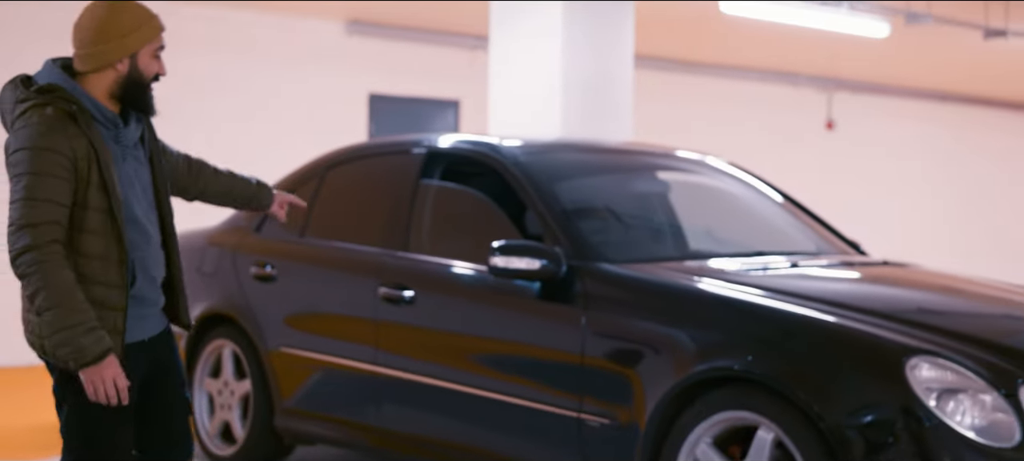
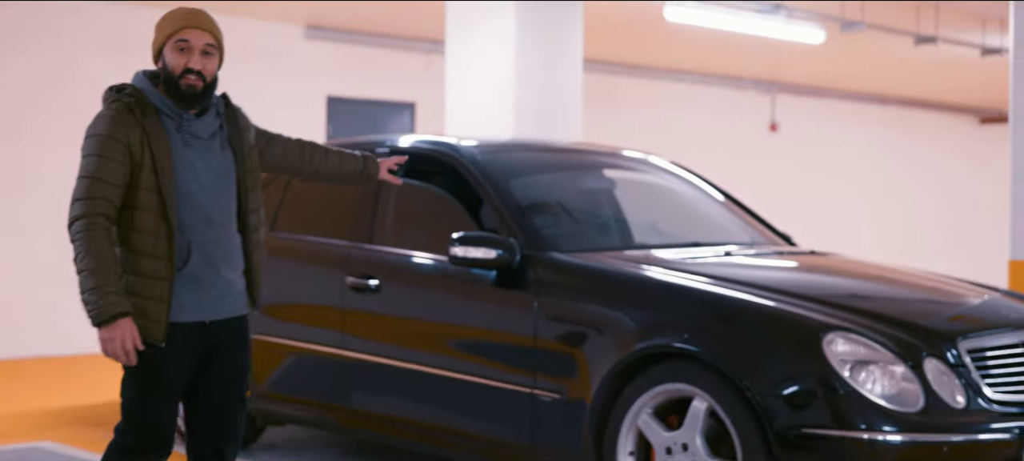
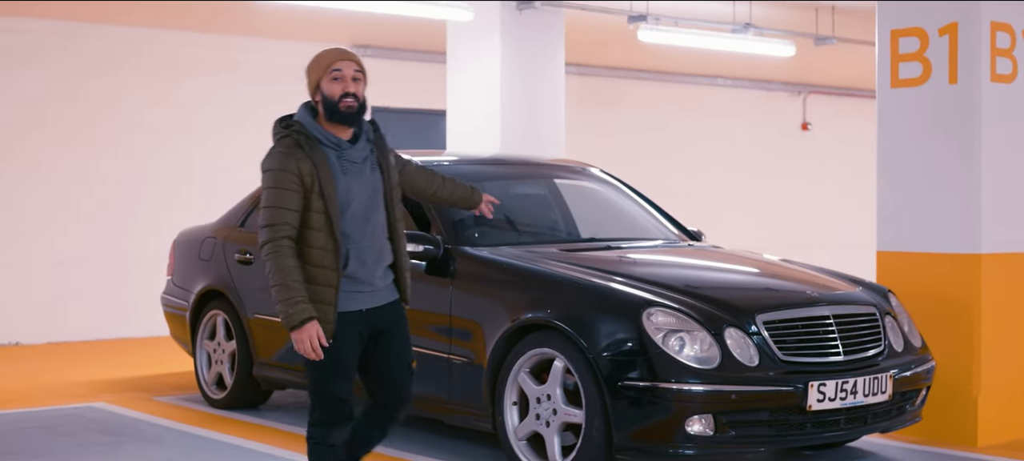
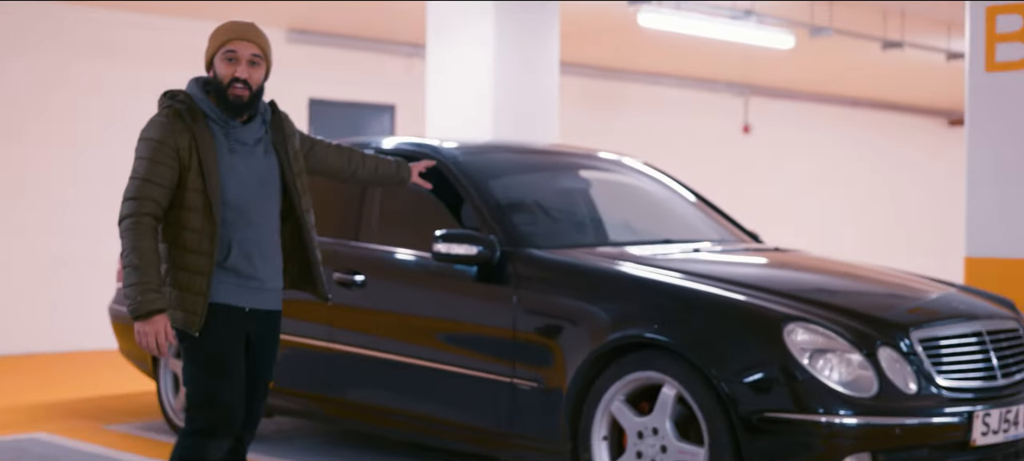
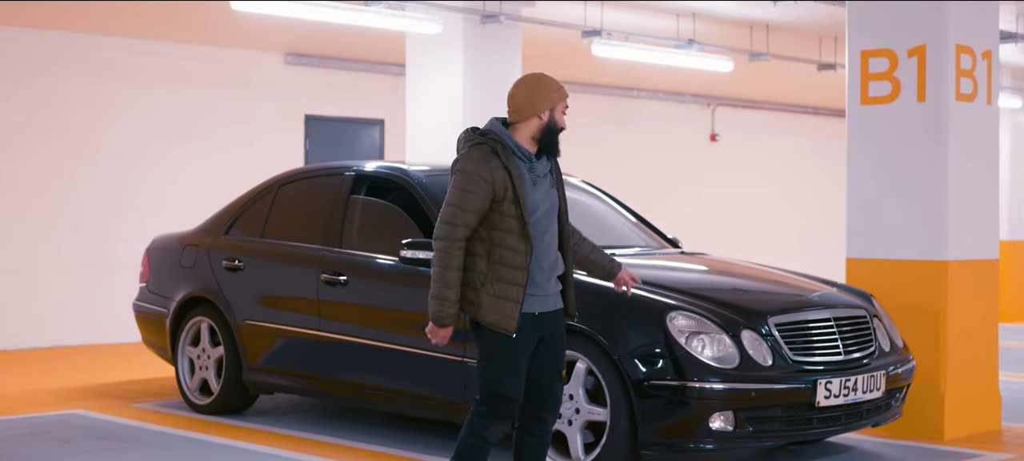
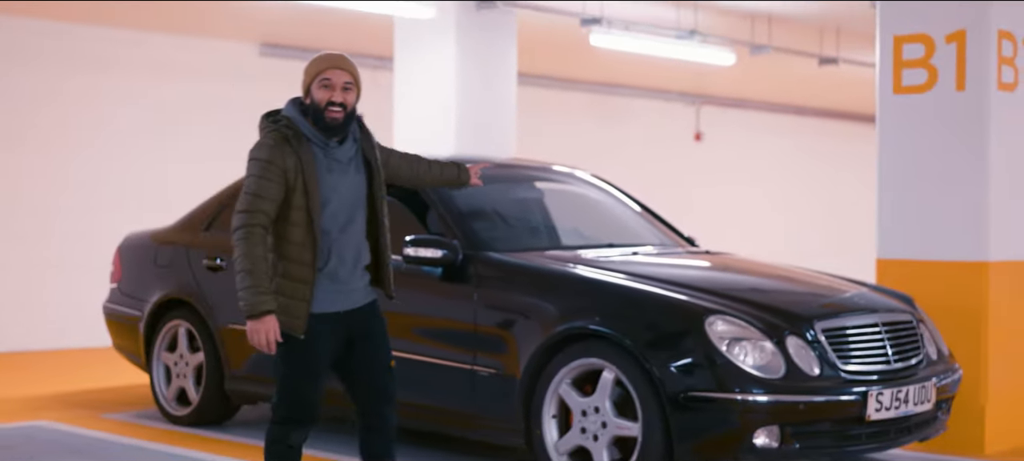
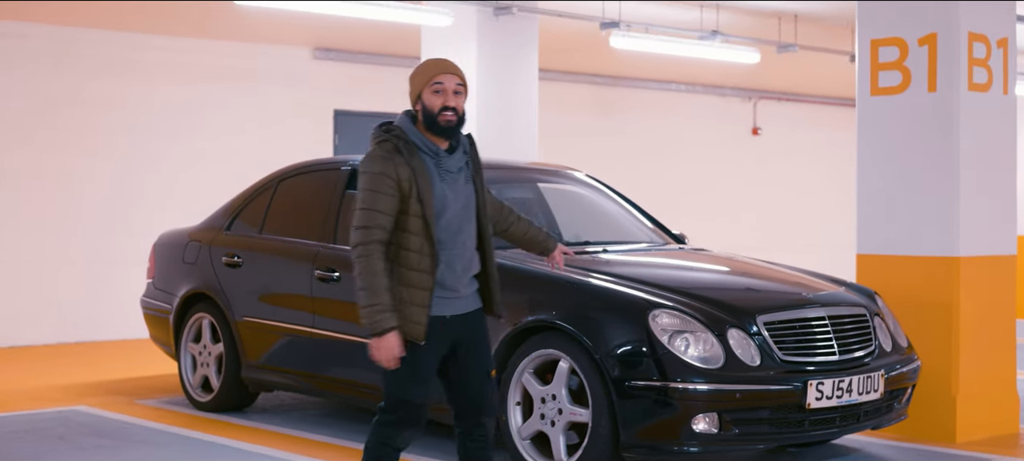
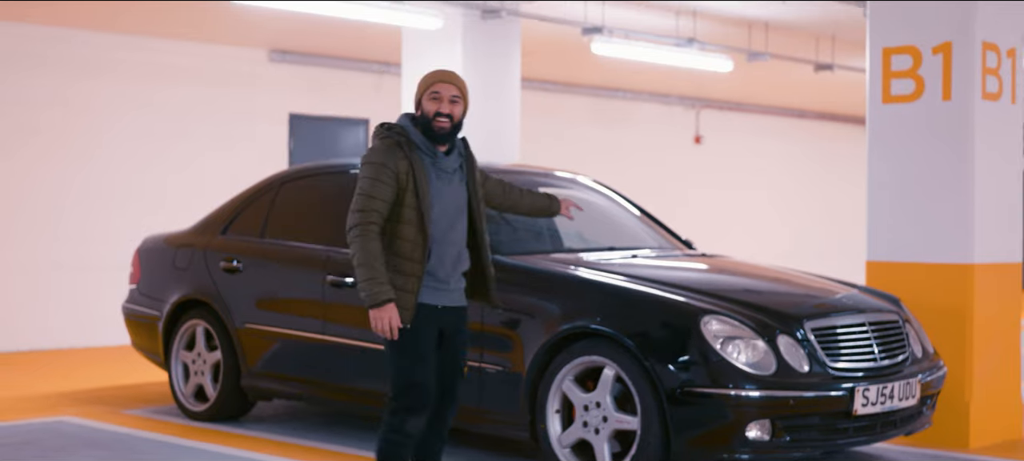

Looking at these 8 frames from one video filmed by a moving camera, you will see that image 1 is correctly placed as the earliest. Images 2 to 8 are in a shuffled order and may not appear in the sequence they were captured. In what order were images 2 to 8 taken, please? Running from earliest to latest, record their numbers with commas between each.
2, 4, 6, 8, 5, 7, 3
